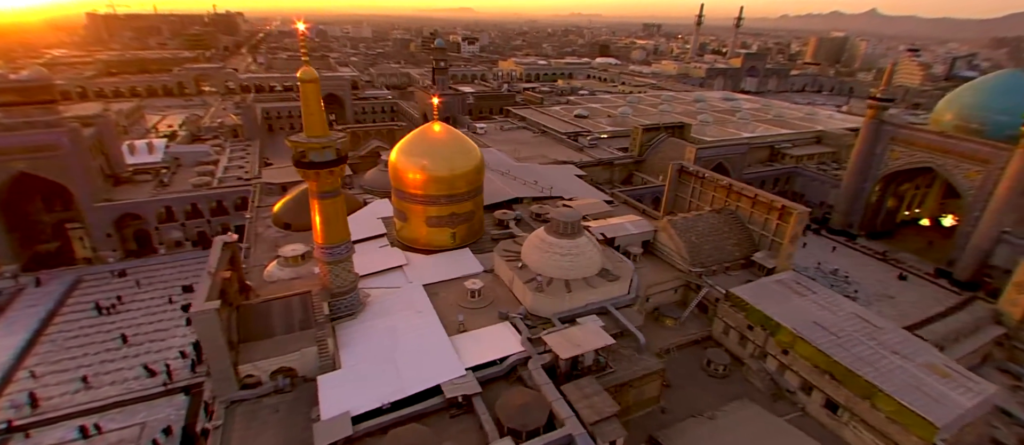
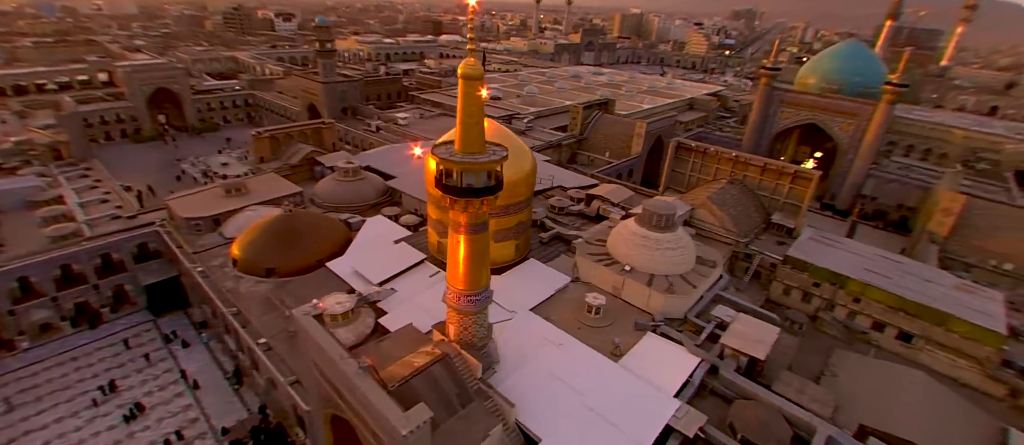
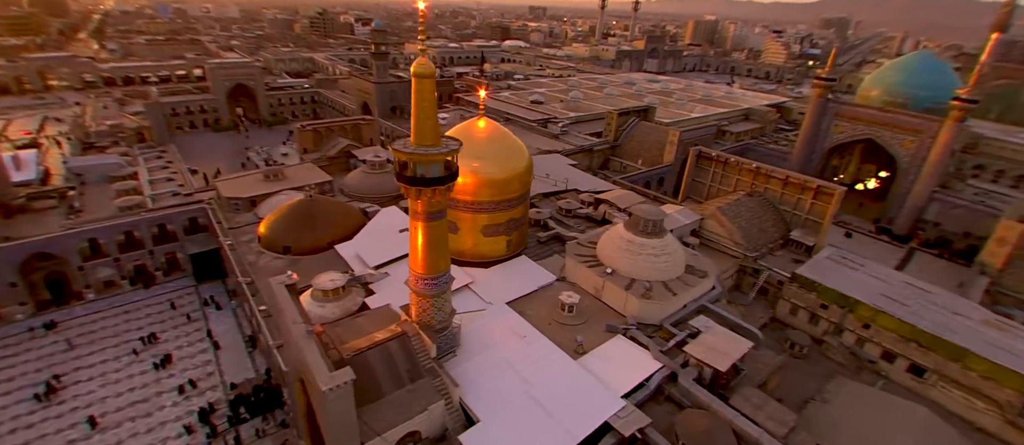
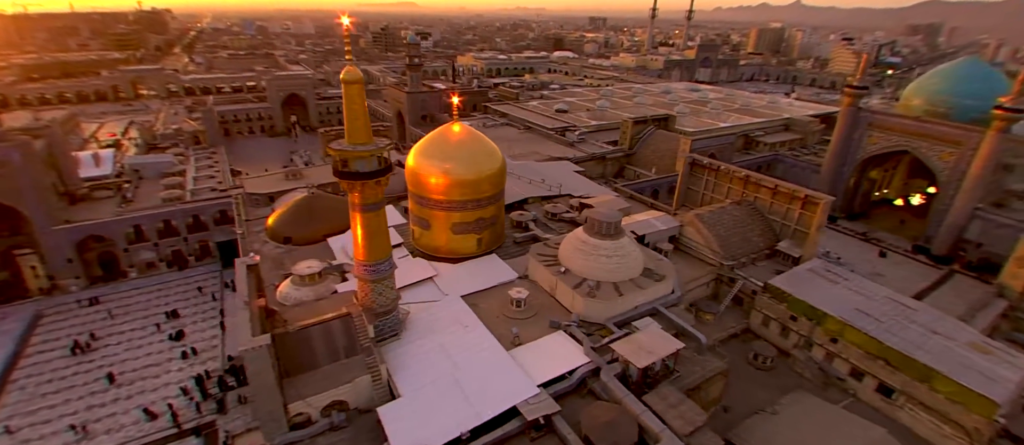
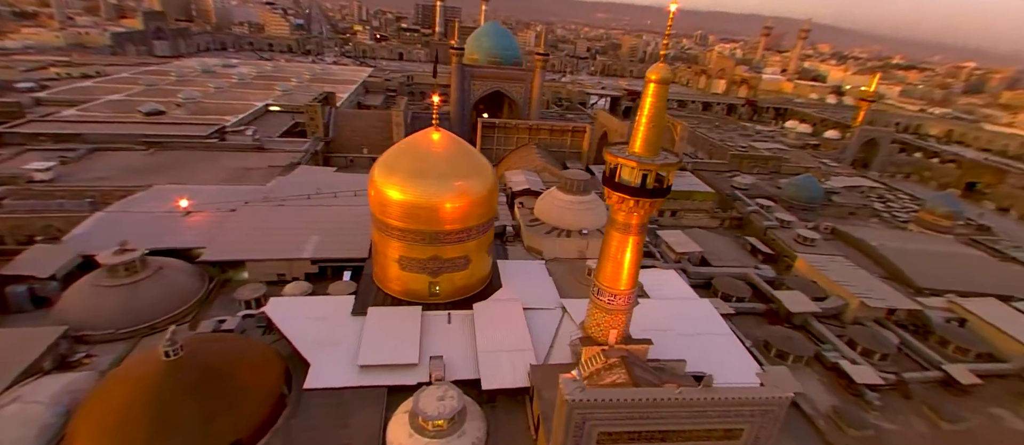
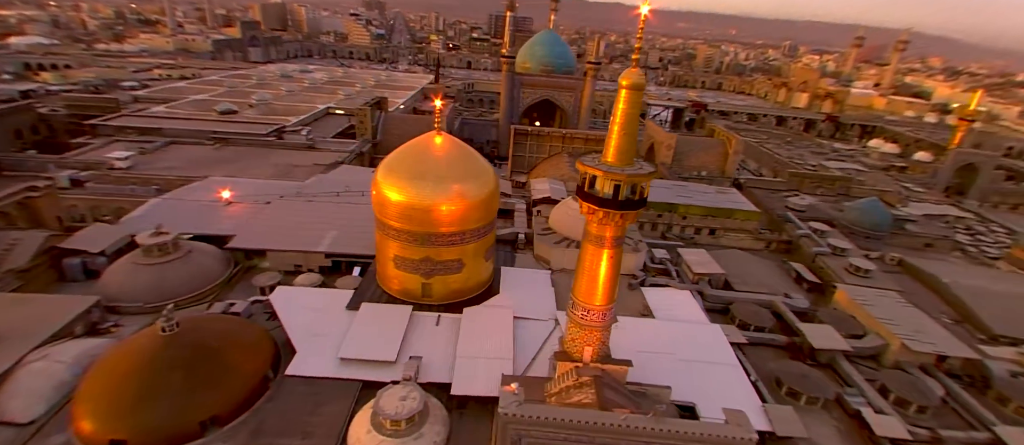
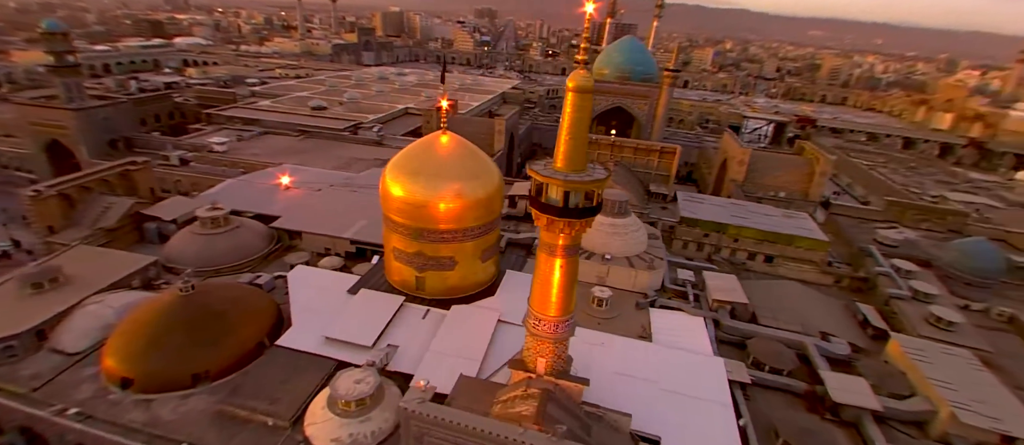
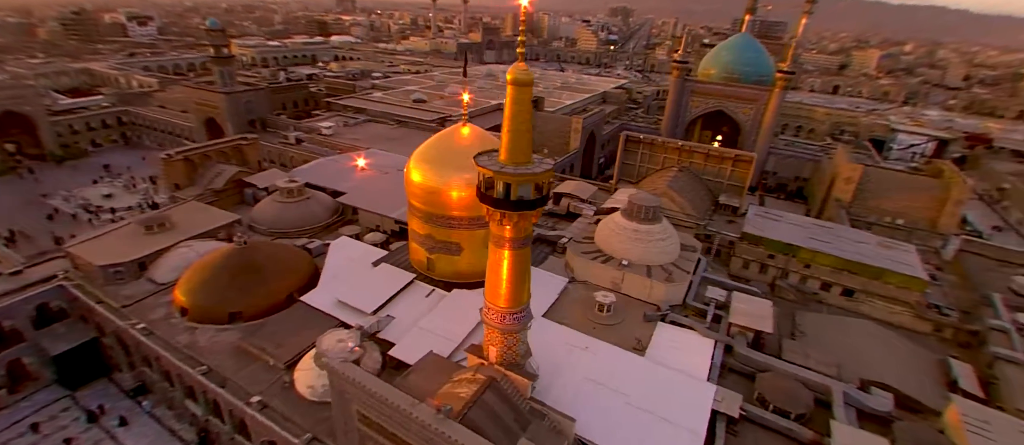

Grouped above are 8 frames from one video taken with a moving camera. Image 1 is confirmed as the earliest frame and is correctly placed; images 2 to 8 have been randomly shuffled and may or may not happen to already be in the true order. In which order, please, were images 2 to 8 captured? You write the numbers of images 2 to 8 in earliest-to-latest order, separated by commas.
4, 3, 2, 8, 7, 6, 5
